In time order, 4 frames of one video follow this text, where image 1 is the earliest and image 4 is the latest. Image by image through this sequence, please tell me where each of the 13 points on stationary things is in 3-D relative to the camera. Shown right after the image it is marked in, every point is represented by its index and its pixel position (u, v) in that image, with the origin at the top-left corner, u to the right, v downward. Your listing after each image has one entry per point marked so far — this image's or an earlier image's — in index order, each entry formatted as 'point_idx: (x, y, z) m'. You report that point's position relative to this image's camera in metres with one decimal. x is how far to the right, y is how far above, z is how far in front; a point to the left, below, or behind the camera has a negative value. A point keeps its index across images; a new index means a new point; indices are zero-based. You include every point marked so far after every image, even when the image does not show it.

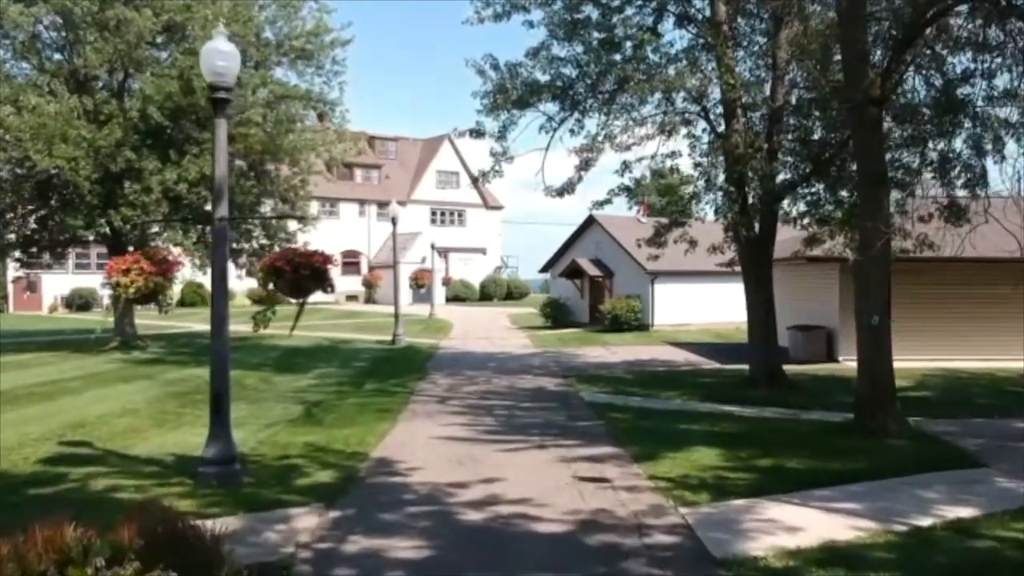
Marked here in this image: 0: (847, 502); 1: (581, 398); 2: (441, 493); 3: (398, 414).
0: (+2.9, -1.8, +8.3) m
1: (+1.1, -1.8, +15.8) m
2: (-0.6, -1.8, +8.7) m
3: (-1.6, -1.8, +14.1) m
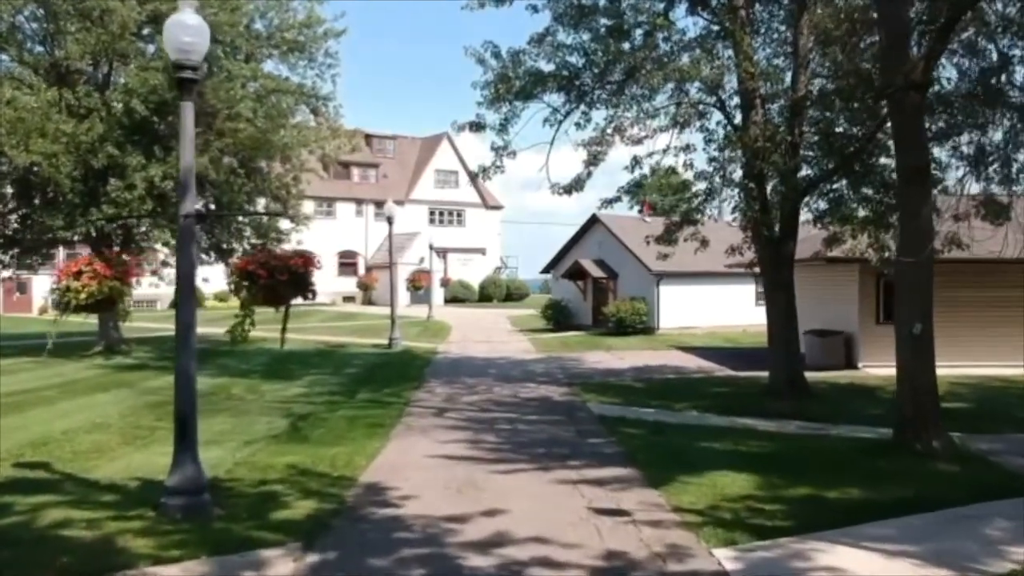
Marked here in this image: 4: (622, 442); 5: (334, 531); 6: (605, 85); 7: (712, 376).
0: (+2.9, -1.9, +7.2) m
1: (+1.2, -1.8, +14.7) m
2: (-0.6, -1.9, +7.5) m
3: (-1.6, -1.9, +12.9) m
4: (+1.3, -1.8, +11.7) m
5: (-1.4, -1.9, +7.6) m
6: (+1.6, +3.5, +16.8) m
7: (+3.9, -1.7, +19.2) m
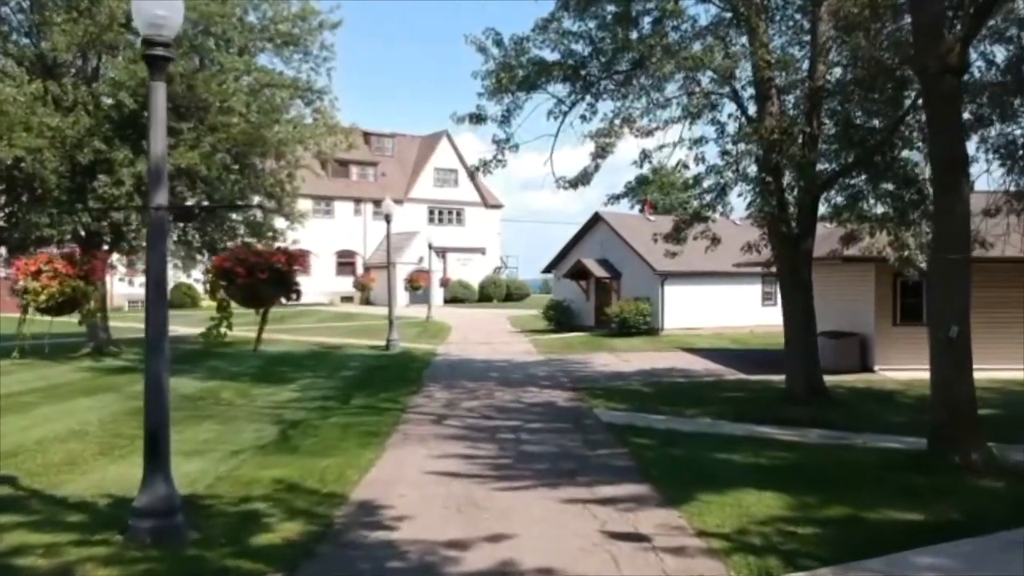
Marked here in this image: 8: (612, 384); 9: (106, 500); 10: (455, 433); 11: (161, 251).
0: (+3.0, -1.9, +6.4) m
1: (+1.2, -1.8, +13.9) m
2: (-0.5, -1.9, +6.7) m
3: (-1.6, -1.9, +12.1) m
4: (+1.4, -1.8, +10.9) m
5: (-1.4, -1.9, +6.8) m
6: (+1.7, +3.5, +16.0) m
7: (+4.0, -1.7, +18.4) m
8: (+1.9, -1.8, +18.3) m
9: (-3.6, -1.9, +8.7) m
10: (-0.7, -1.9, +12.6) m
11: (-2.7, +0.3, +7.5) m
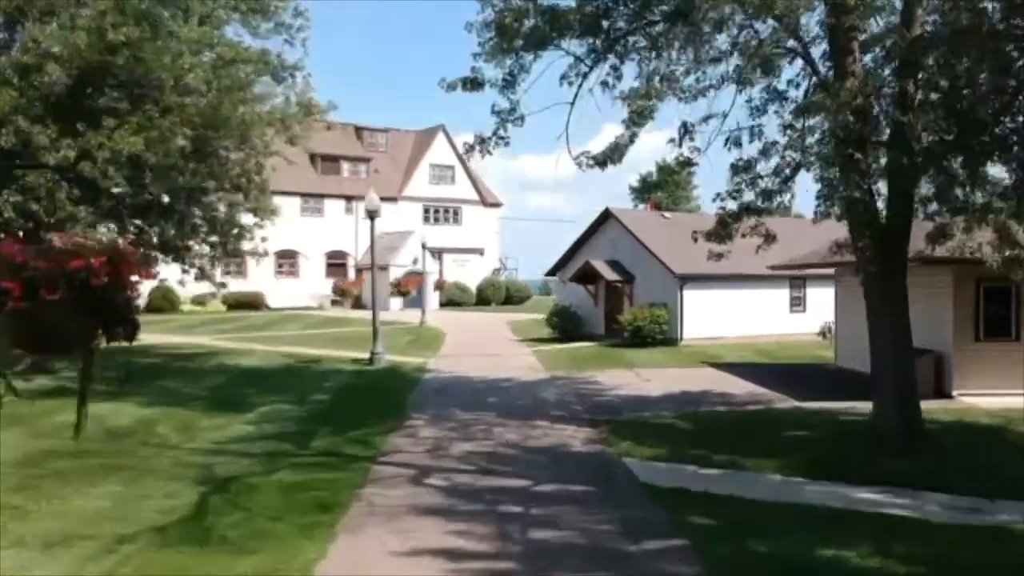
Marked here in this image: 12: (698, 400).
0: (+3.1, -2.0, +3.0) m
1: (+1.3, -2.0, +10.5) m
2: (-0.5, -2.0, +3.3) m
3: (-1.5, -2.0, +8.7) m
4: (+1.4, -2.0, +7.4) m
5: (-1.3, -2.0, +3.4) m
6: (+1.7, +3.4, +12.6) m
7: (+4.0, -1.9, +14.9) m
8: (+1.9, -1.9, +14.8) m
9: (-3.6, -2.0, +5.3) m
10: (-0.7, -2.0, +9.2) m
11: (-2.6, +0.2, +4.1) m
12: (+3.2, -1.9, +16.7) m
